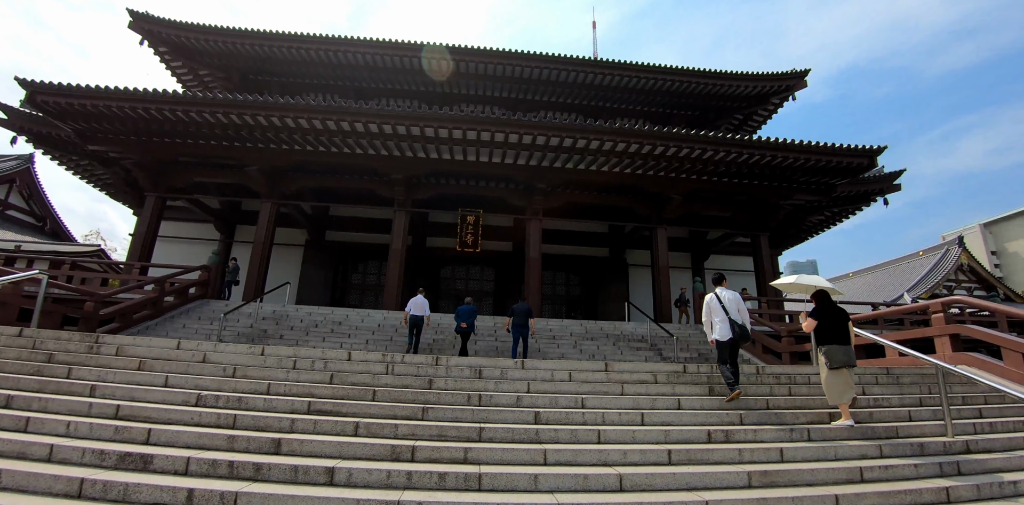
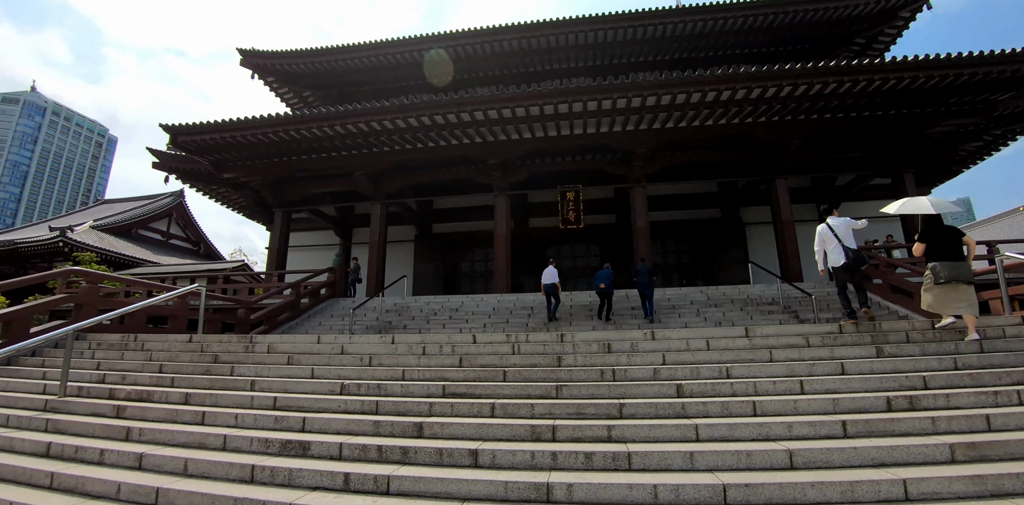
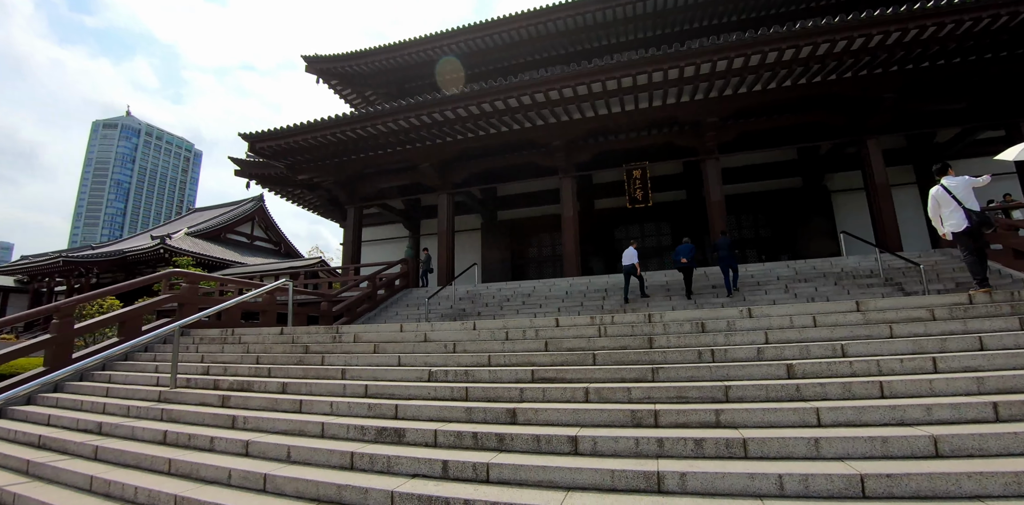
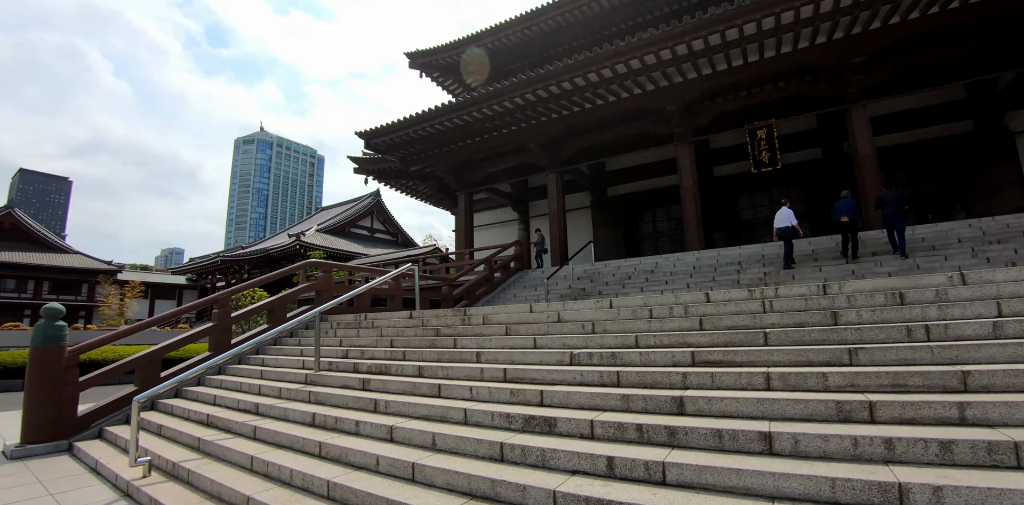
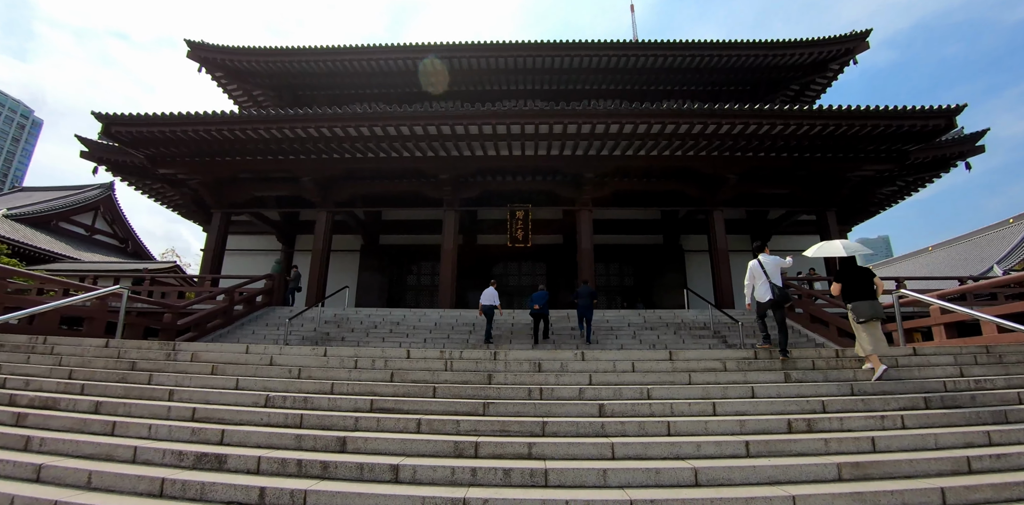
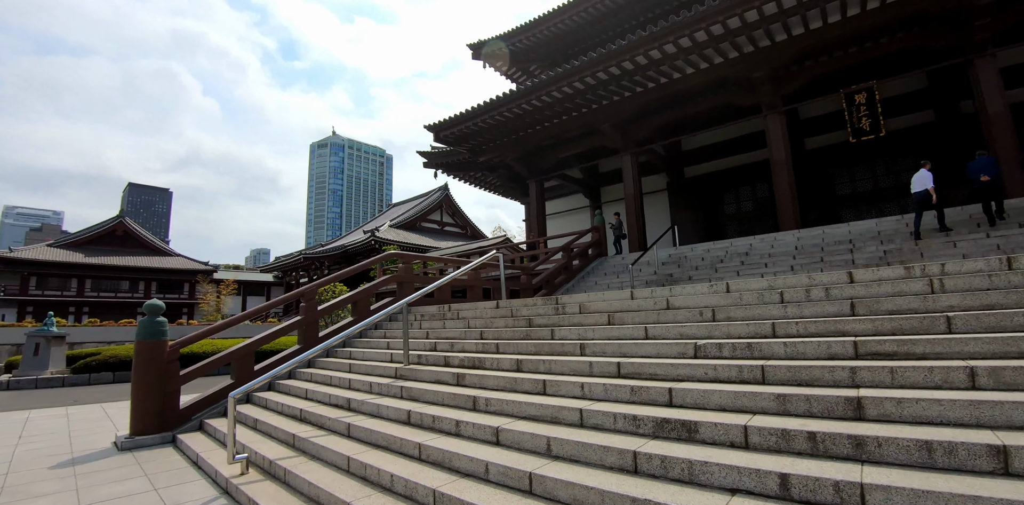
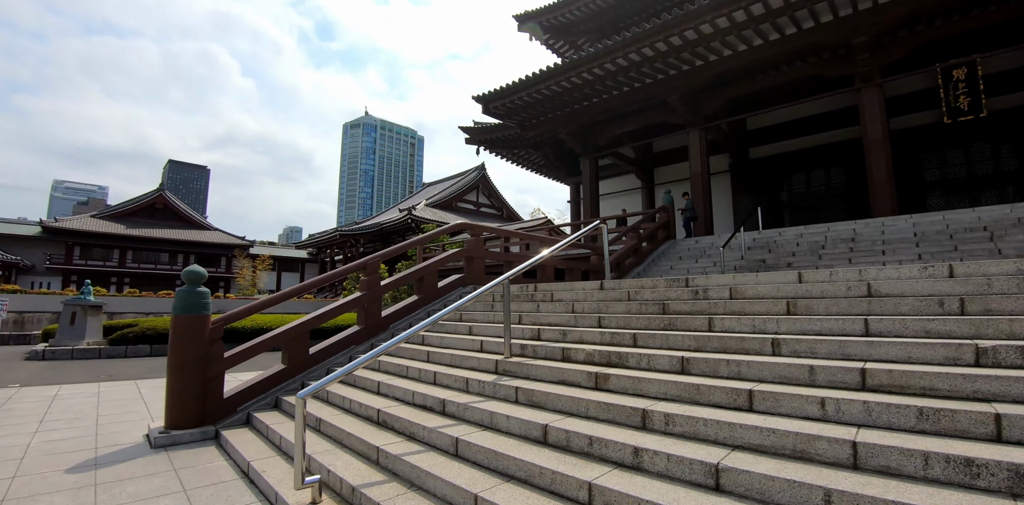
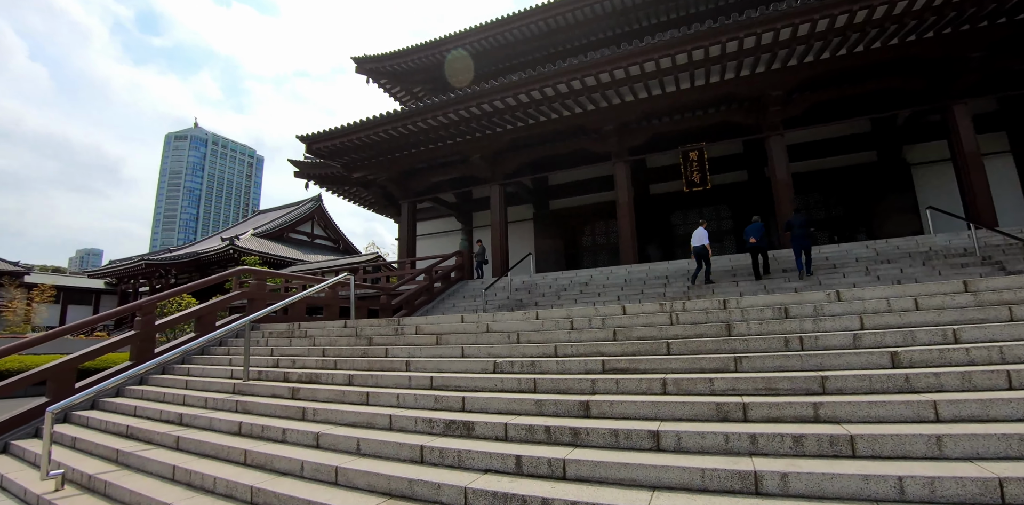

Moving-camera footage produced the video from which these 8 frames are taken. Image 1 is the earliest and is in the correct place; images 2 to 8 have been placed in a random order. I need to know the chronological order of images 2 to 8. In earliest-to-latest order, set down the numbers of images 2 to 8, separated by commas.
5, 2, 3, 8, 4, 6, 7
